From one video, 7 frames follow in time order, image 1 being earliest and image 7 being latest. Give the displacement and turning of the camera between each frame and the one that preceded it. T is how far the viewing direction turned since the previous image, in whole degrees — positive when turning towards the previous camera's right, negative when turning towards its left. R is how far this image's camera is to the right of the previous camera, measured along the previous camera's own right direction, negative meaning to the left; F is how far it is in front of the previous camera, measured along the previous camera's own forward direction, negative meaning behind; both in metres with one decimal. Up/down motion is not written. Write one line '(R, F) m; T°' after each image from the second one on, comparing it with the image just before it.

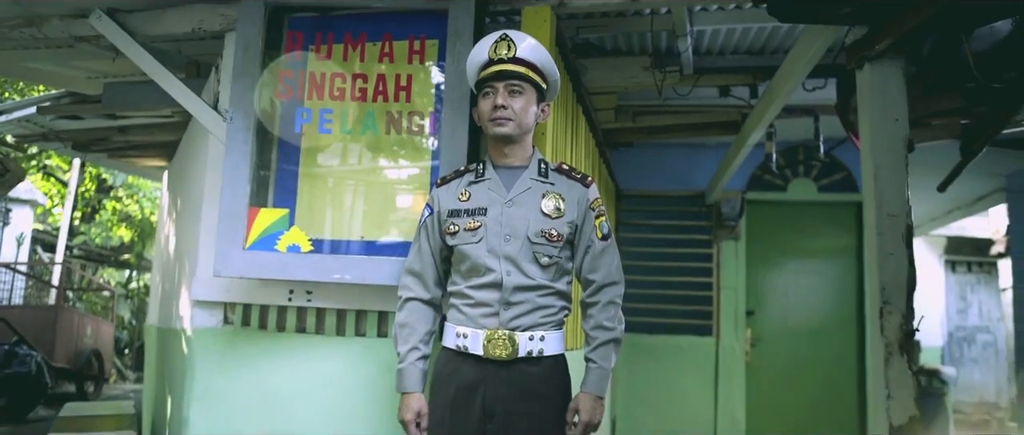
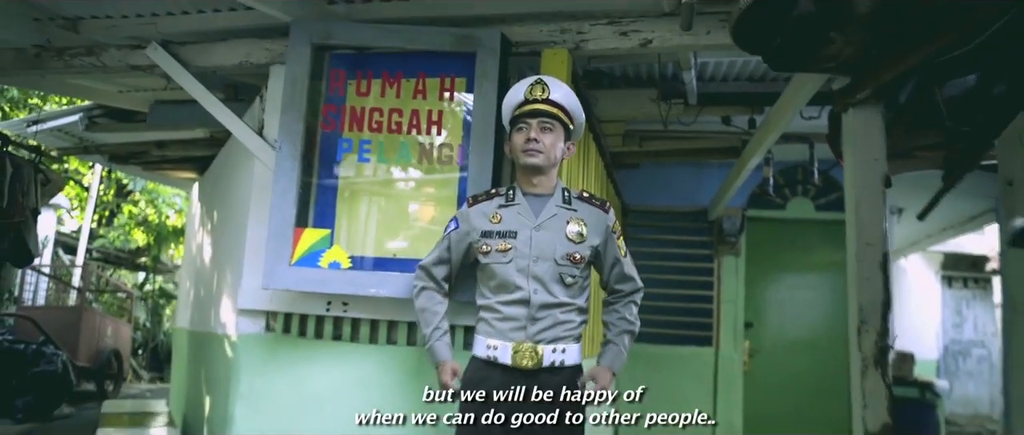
(-0.1, -0.3) m; 0°
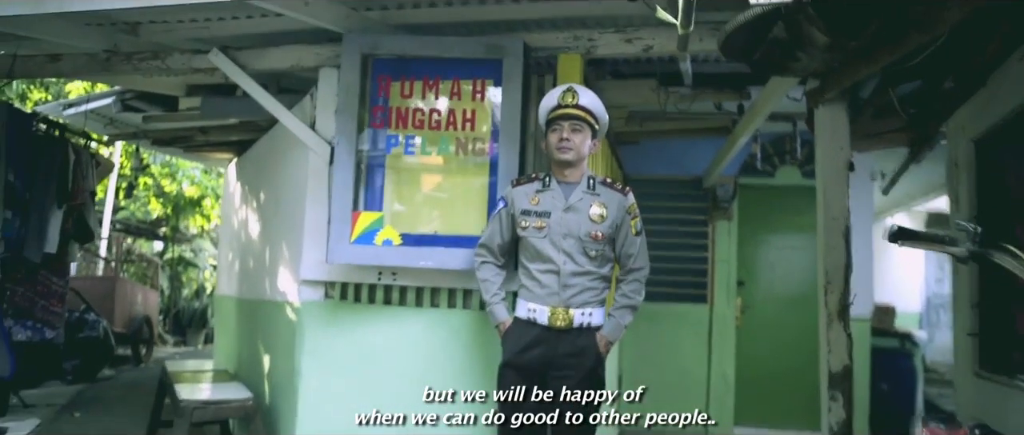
(-0.1, -0.5) m; 0°
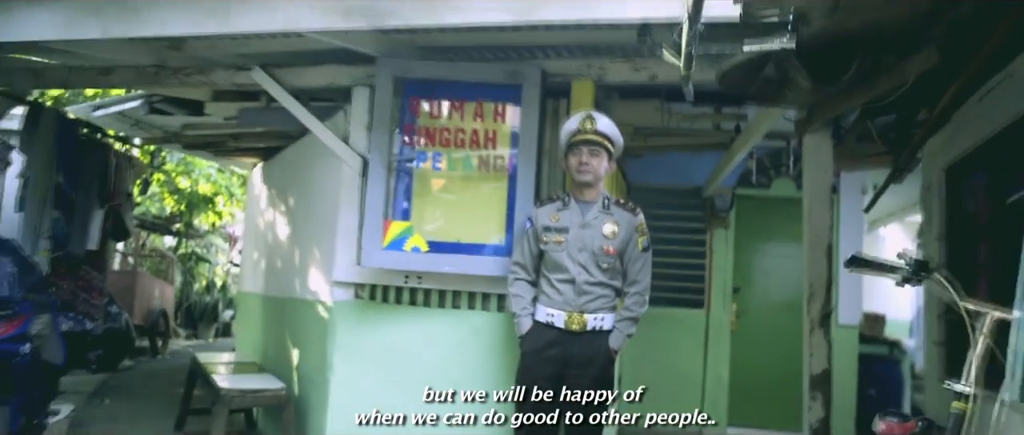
(-0.1, -0.4) m; 0°
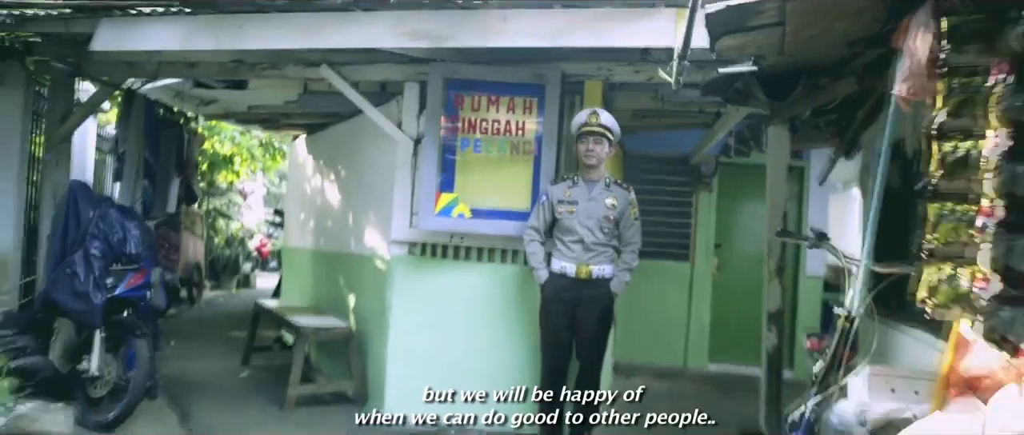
(-0.2, -1.0) m; +1°
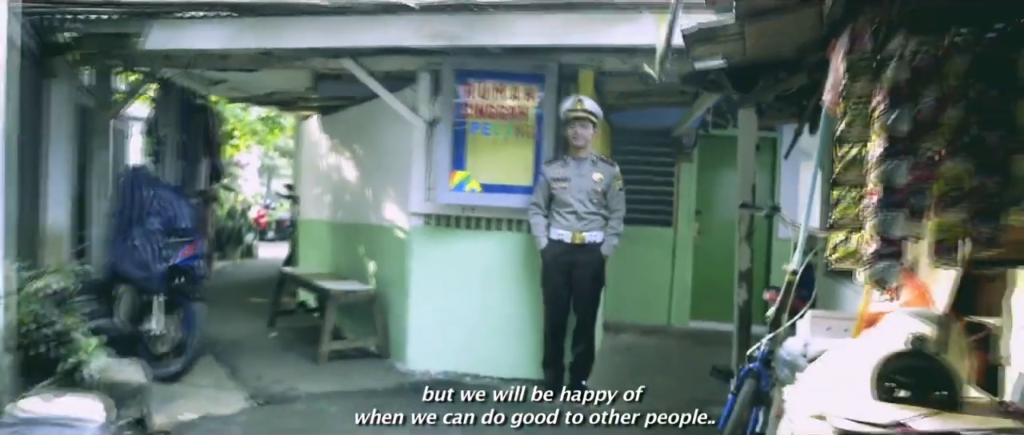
(-0.1, -0.7) m; +1°
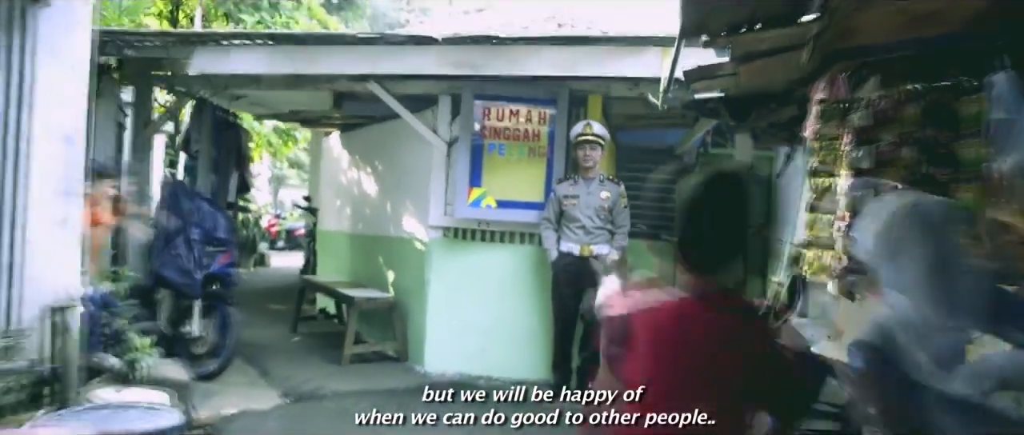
(-0.1, -0.4) m; 0°
